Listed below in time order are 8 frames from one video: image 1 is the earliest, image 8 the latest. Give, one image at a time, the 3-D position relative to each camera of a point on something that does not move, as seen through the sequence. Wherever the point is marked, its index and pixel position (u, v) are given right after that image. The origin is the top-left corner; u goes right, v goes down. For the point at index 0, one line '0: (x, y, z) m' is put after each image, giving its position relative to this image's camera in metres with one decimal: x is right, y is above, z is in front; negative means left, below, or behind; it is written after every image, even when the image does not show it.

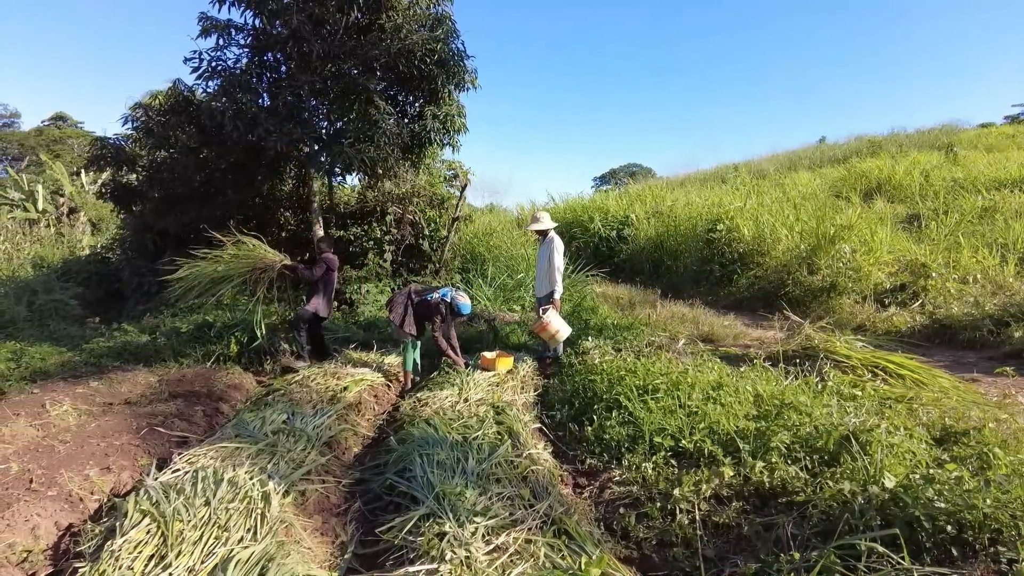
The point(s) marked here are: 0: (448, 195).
0: (-0.7, +1.1, +7.4) m
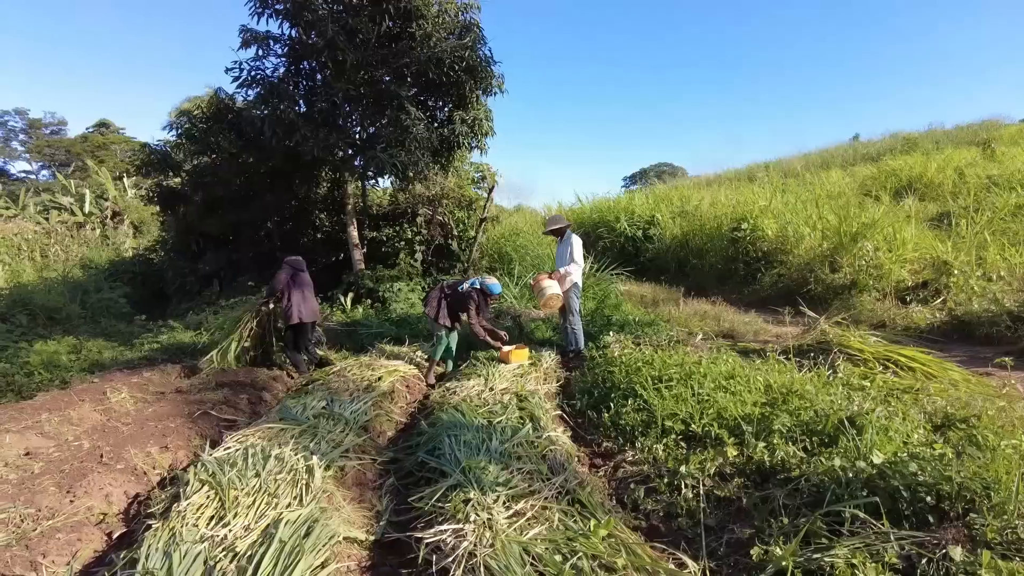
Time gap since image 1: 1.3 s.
0: (-0.4, +1.1, +7.7) m
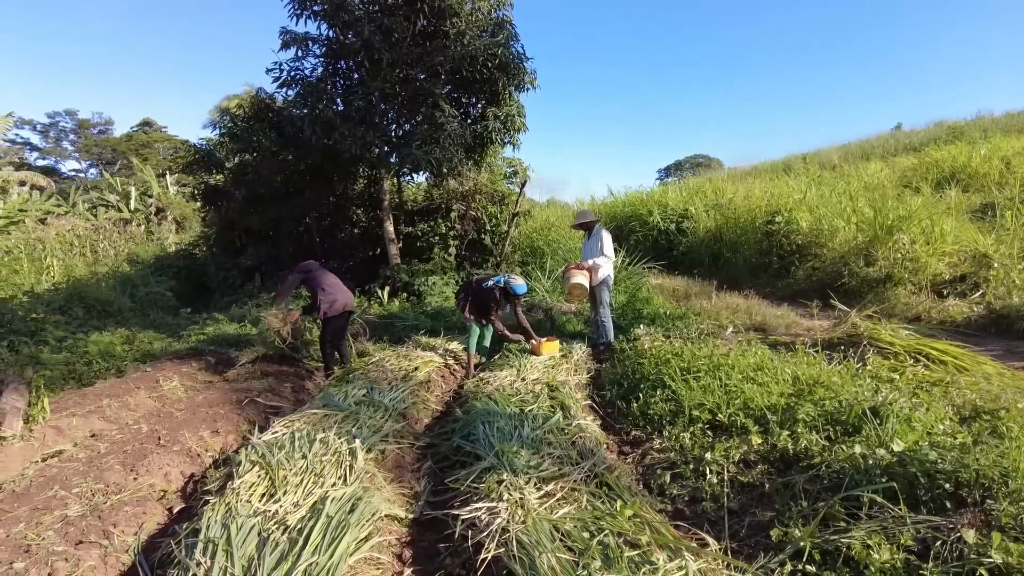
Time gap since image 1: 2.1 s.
0: (0.0, +1.2, +7.8) m
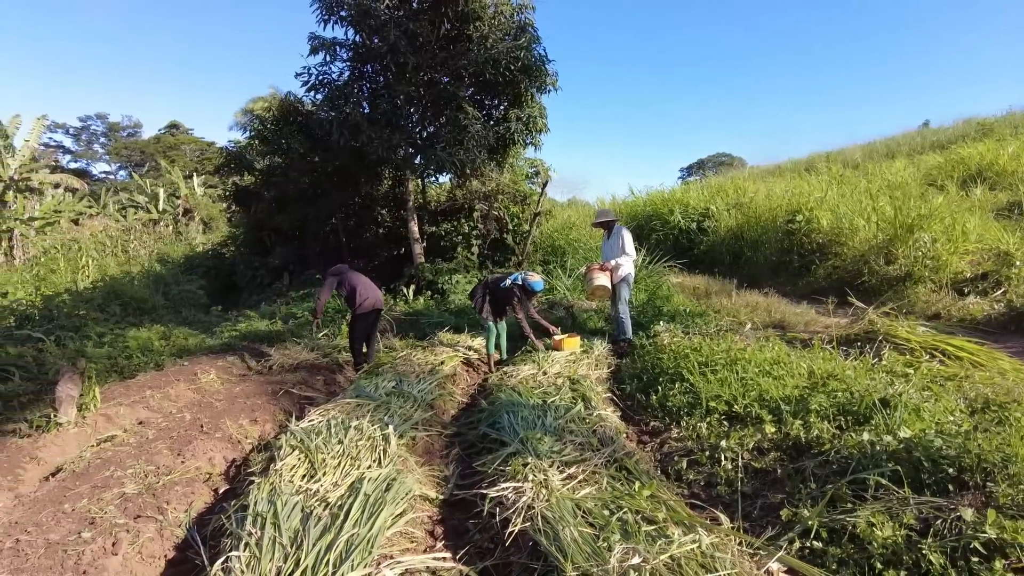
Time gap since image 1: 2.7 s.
0: (+0.2, +1.2, +8.0) m
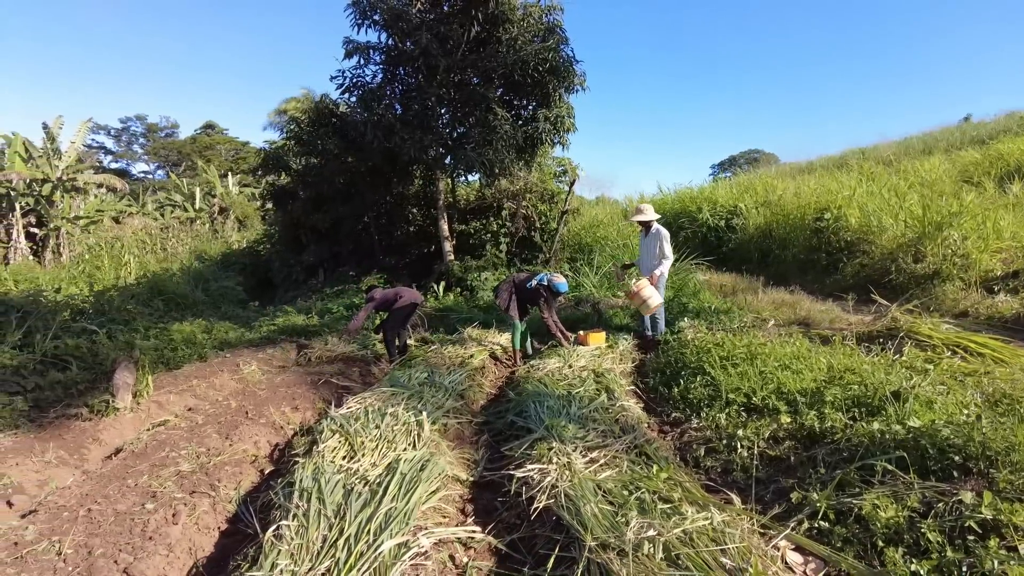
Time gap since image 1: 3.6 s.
0: (+0.6, +1.2, +8.1) m
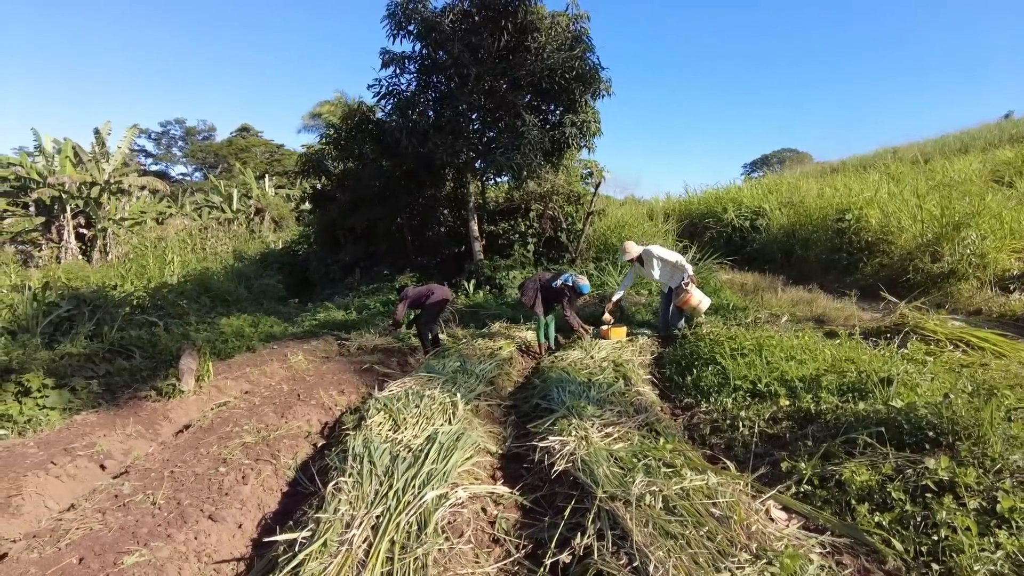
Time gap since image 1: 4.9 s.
0: (+0.9, +1.2, +8.5) m
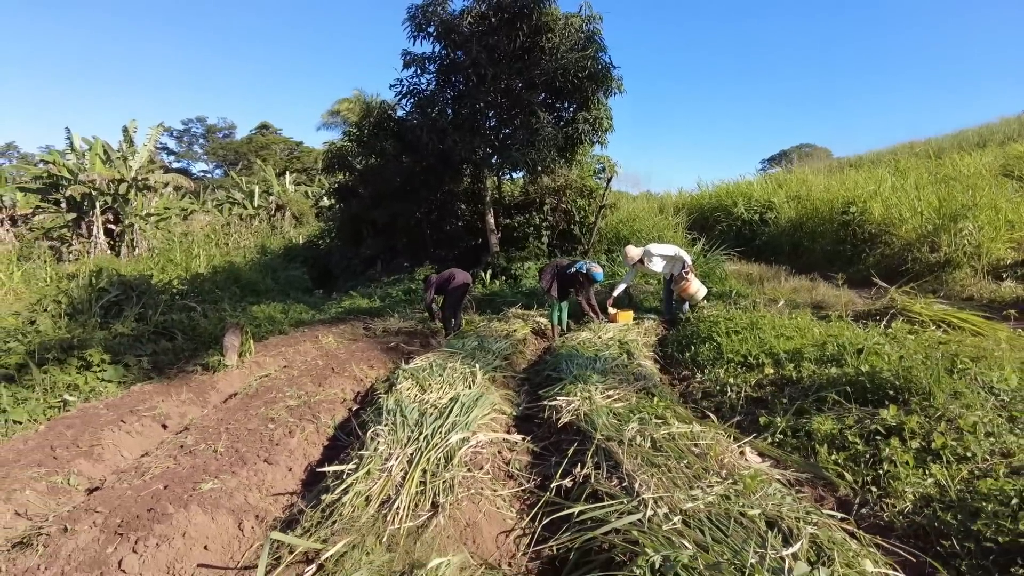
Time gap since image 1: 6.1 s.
0: (+1.1, +1.4, +8.9) m
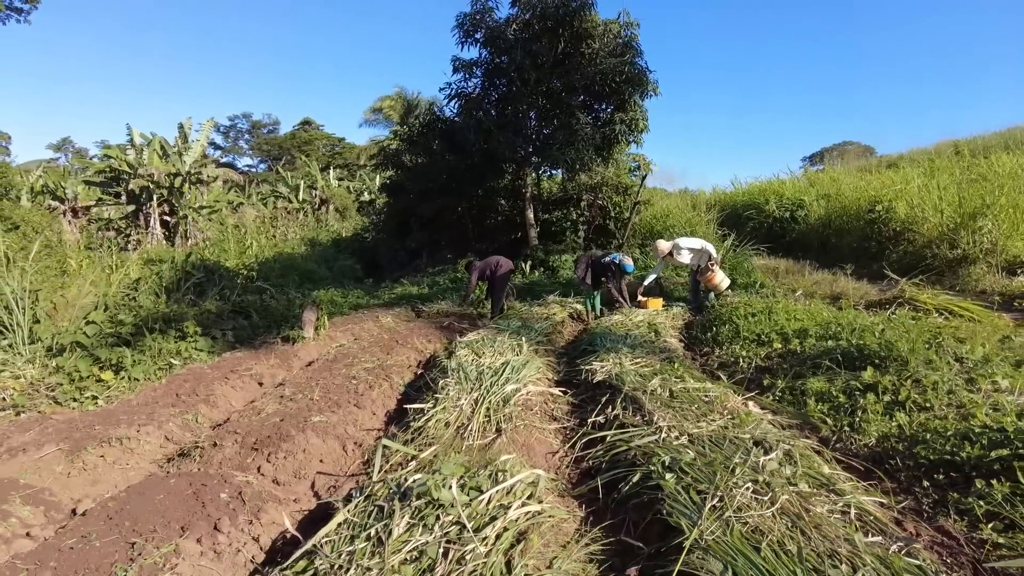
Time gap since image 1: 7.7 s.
0: (+1.7, +1.5, +9.4) m
